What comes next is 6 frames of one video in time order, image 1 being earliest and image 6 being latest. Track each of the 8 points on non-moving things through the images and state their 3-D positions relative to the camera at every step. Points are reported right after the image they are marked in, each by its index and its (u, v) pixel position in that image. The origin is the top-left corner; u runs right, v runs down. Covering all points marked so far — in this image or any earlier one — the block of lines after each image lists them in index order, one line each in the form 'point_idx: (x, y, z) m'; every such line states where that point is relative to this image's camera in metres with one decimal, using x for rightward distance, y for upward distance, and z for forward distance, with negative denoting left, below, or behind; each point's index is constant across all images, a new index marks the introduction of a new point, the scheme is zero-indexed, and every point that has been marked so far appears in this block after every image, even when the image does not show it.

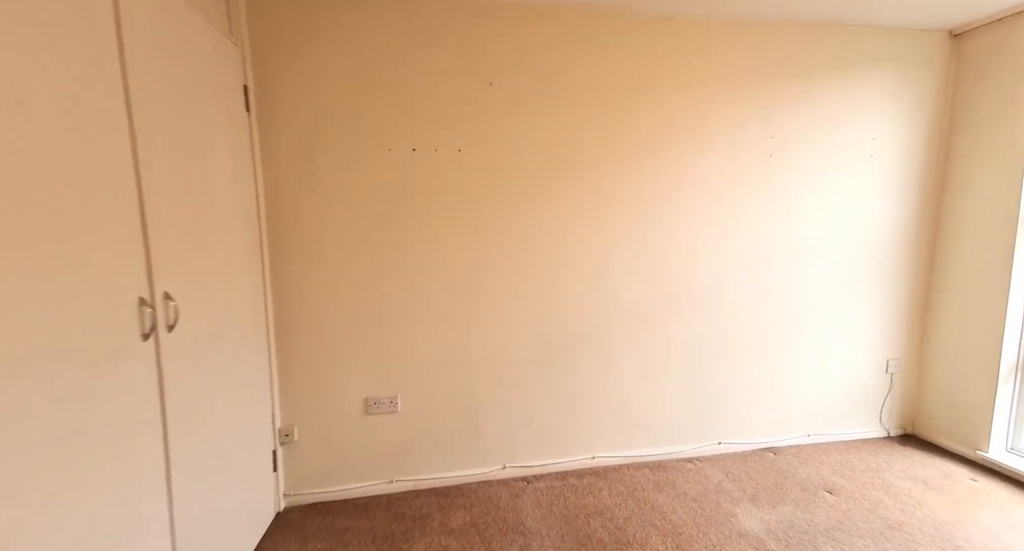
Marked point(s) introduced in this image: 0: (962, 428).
0: (+2.4, -0.8, +2.0) m
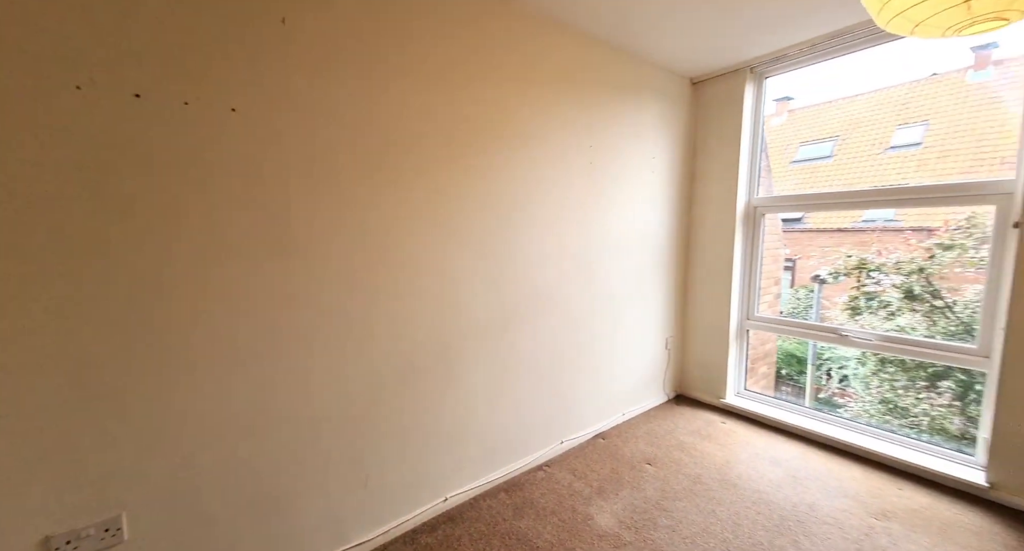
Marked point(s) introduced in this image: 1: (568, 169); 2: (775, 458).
0: (+1.4, -0.7, +2.8) m
1: (+0.3, +0.5, +2.0) m
2: (+1.4, -0.9, +2.0) m
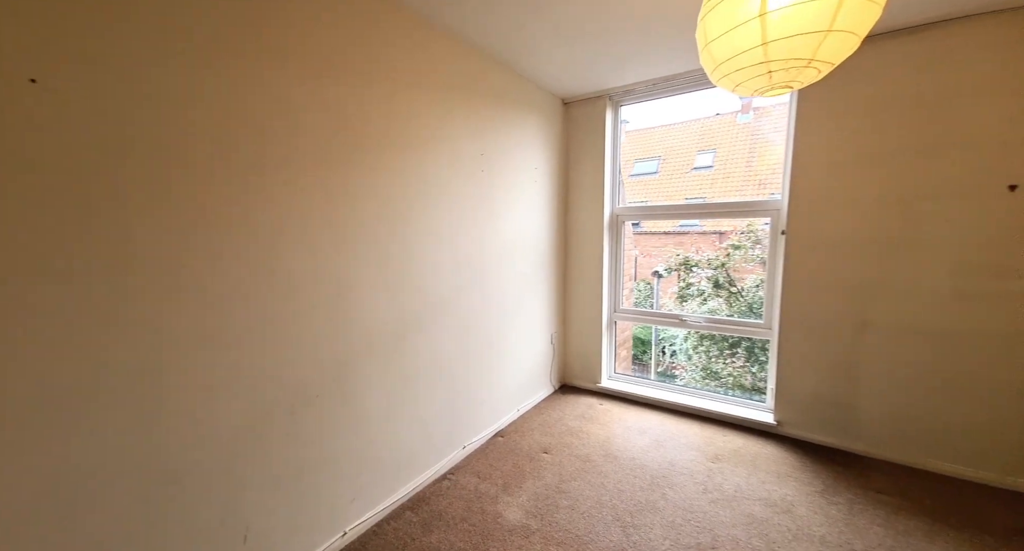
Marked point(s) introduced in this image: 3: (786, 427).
0: (+0.6, -0.7, +3.1) m
1: (-0.2, +0.5, +2.1) m
2: (+0.8, -0.9, +2.4) m
3: (+1.7, -0.9, +2.5) m
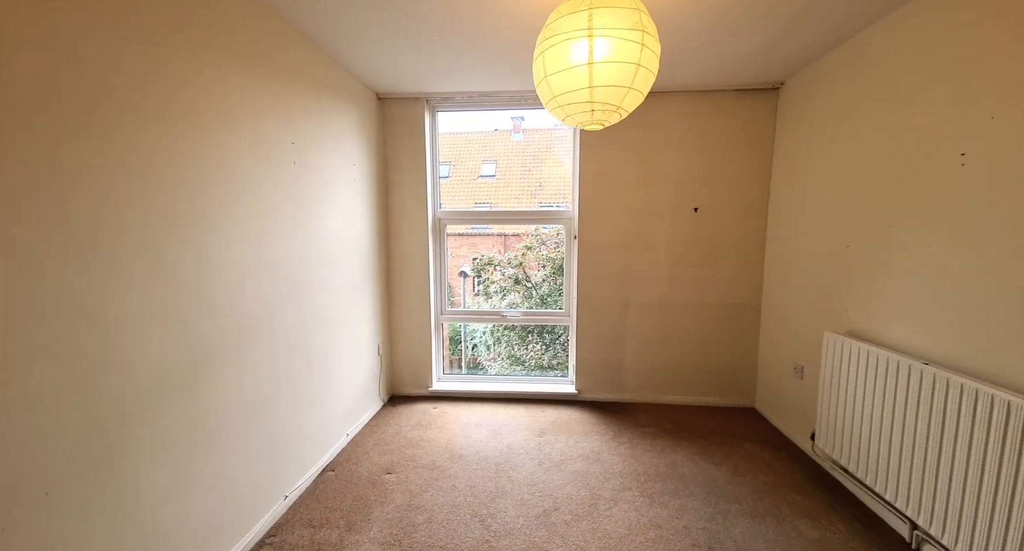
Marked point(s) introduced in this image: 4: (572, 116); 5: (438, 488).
0: (-0.8, -0.8, +3.1) m
1: (-1.0, +0.4, +1.7) m
2: (-0.2, -0.9, +2.6) m
3: (+0.5, -0.9, +3.1) m
4: (+0.2, +0.6, +1.6) m
5: (-0.4, -1.0, +2.0) m
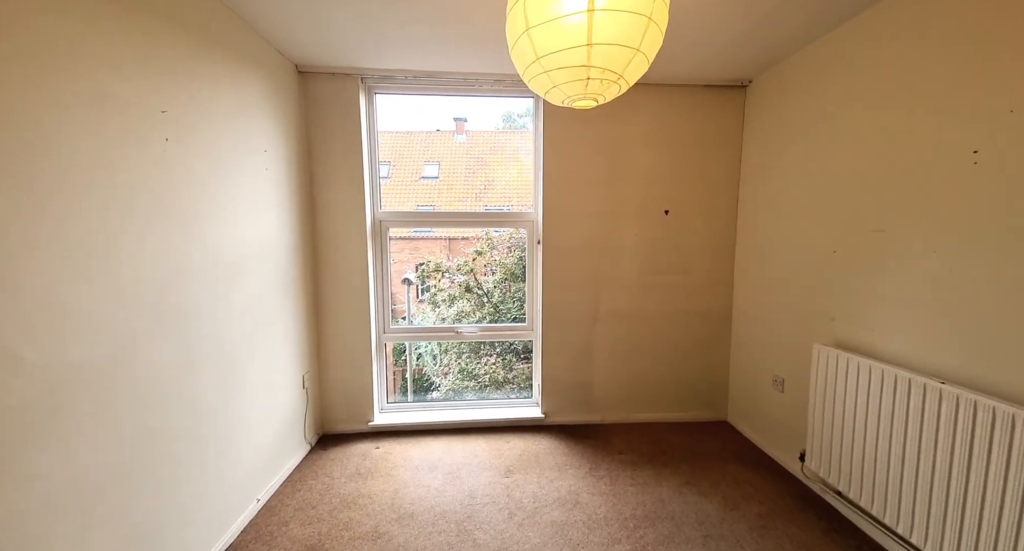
0: (-1.0, -0.8, +2.6) m
1: (-1.1, +0.4, +1.1) m
2: (-0.4, -1.0, +2.1) m
3: (+0.2, -1.0, +2.8) m
4: (+0.1, +0.6, +1.2) m
5: (-0.5, -1.1, +1.5) m
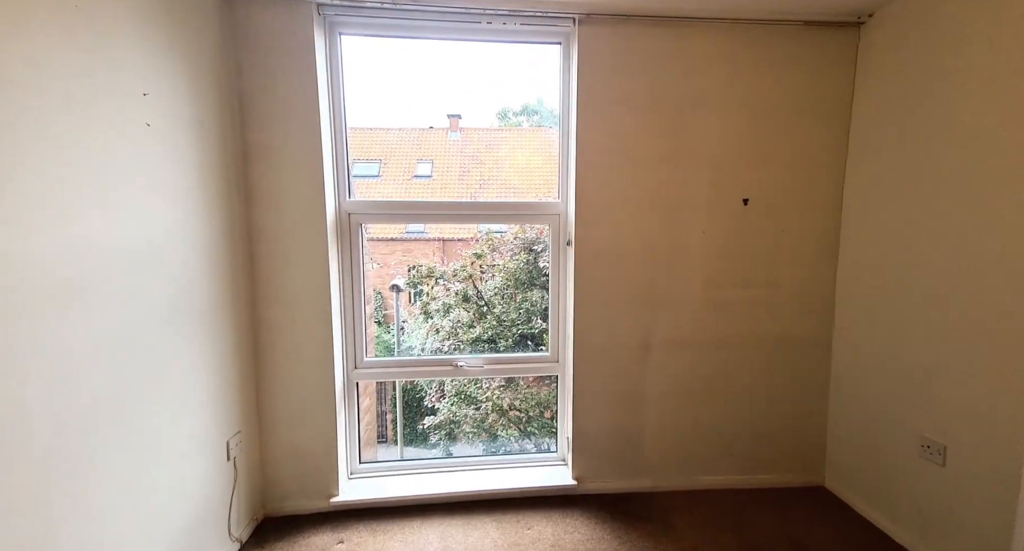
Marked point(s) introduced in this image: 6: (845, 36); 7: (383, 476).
0: (-0.9, -0.9, +1.8) m
1: (-1.0, +0.3, +0.4) m
2: (-0.3, -1.1, +1.4) m
3: (+0.3, -1.0, +2.0) m
4: (+0.3, +0.5, +0.5) m
5: (-0.4, -1.2, +0.7) m
6: (+1.6, +1.1, +1.9) m
7: (-0.7, -1.0, +2.0) m
